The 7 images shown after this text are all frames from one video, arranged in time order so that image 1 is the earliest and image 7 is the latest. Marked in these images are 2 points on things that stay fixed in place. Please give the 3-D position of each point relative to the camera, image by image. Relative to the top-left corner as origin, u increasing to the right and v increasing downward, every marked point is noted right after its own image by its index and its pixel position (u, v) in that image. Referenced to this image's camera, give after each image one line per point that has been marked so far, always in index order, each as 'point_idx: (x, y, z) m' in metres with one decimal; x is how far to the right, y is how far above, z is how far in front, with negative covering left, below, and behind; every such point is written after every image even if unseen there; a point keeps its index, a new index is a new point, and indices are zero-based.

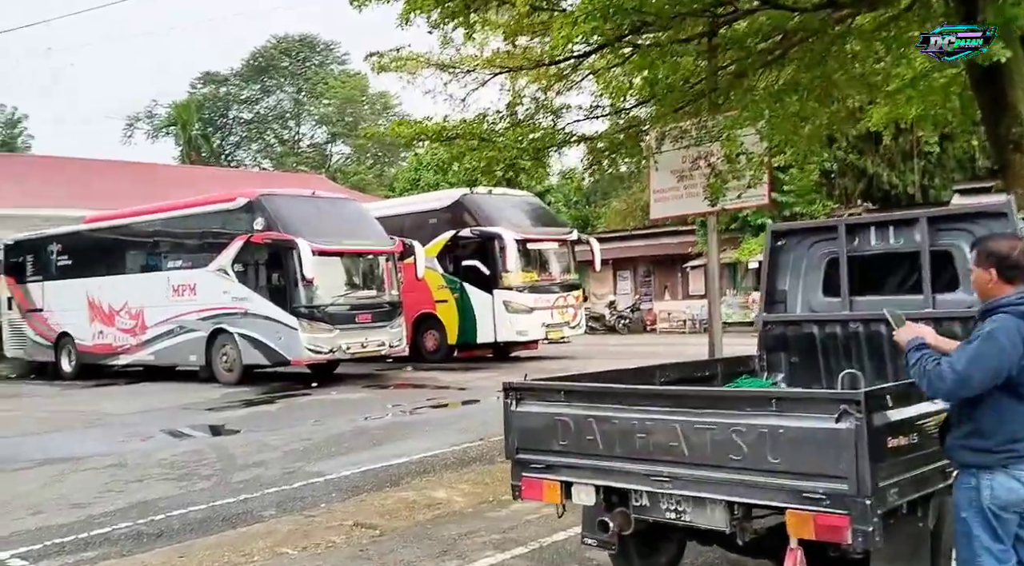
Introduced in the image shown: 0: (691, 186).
0: (+1.8, +1.0, +9.8) m
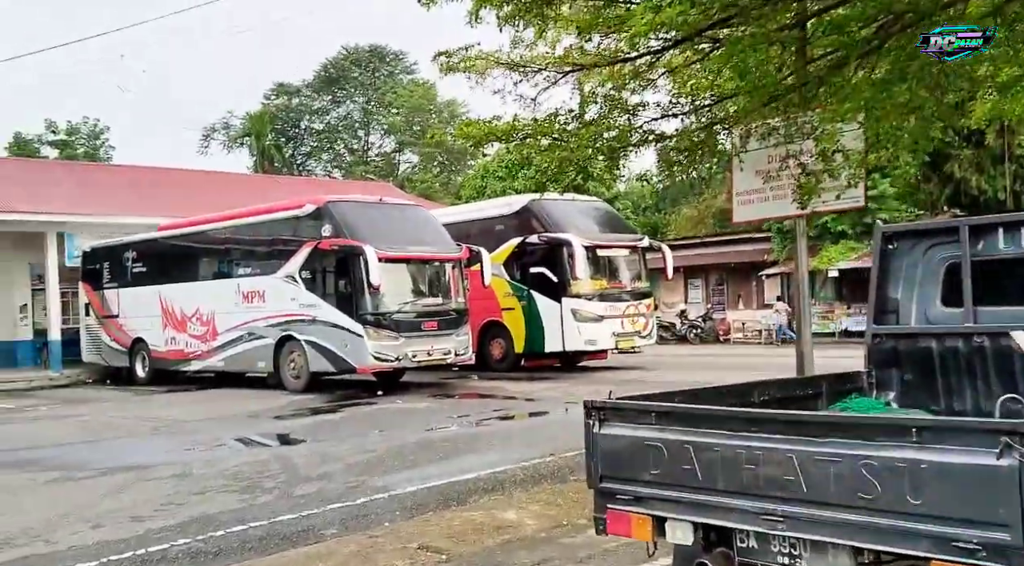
0: (+2.5, +0.9, +9.2) m
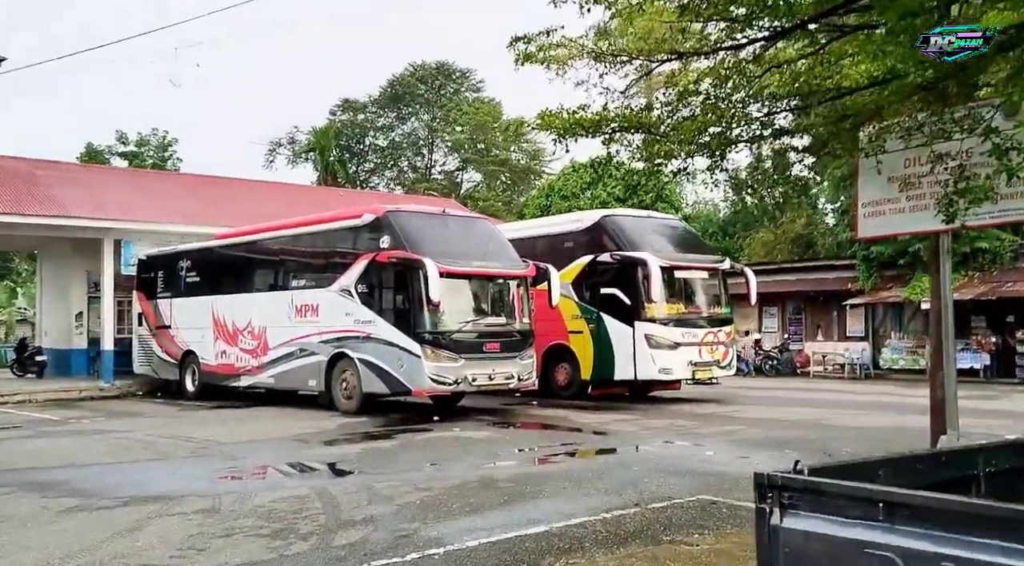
0: (+3.2, +0.6, +7.8) m
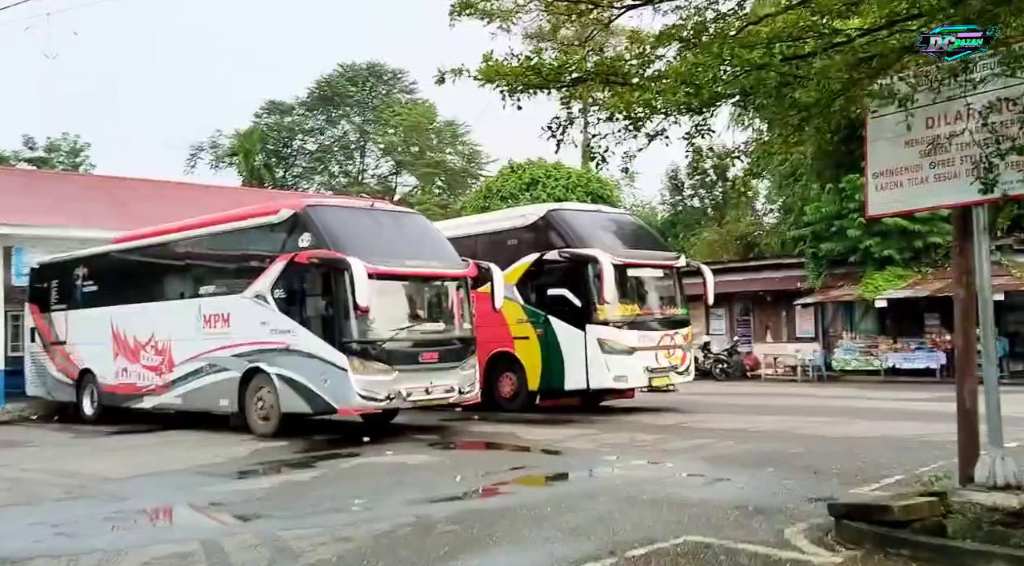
0: (+2.8, +0.7, +6.4) m
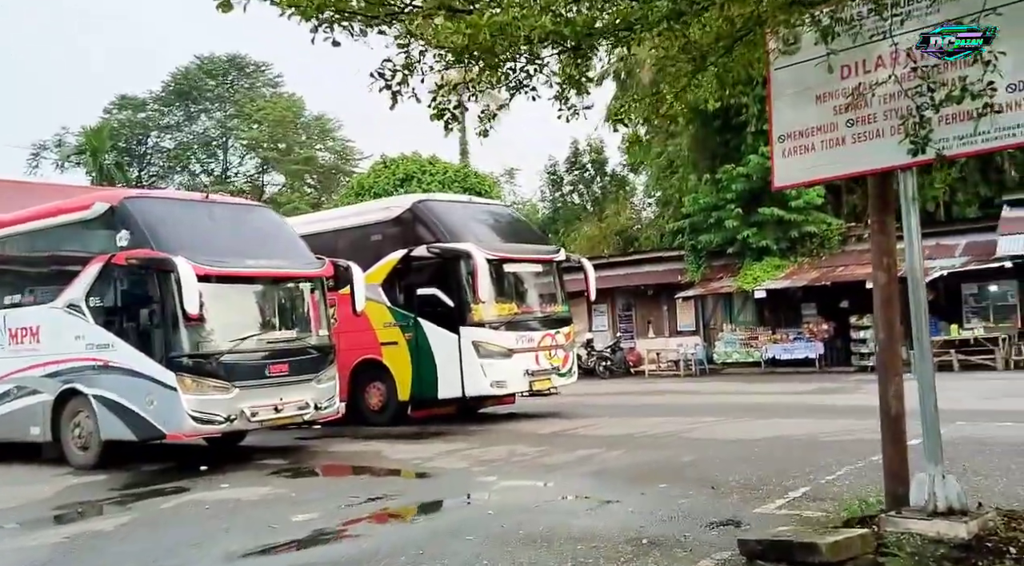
0: (+1.9, +0.8, +5.3) m
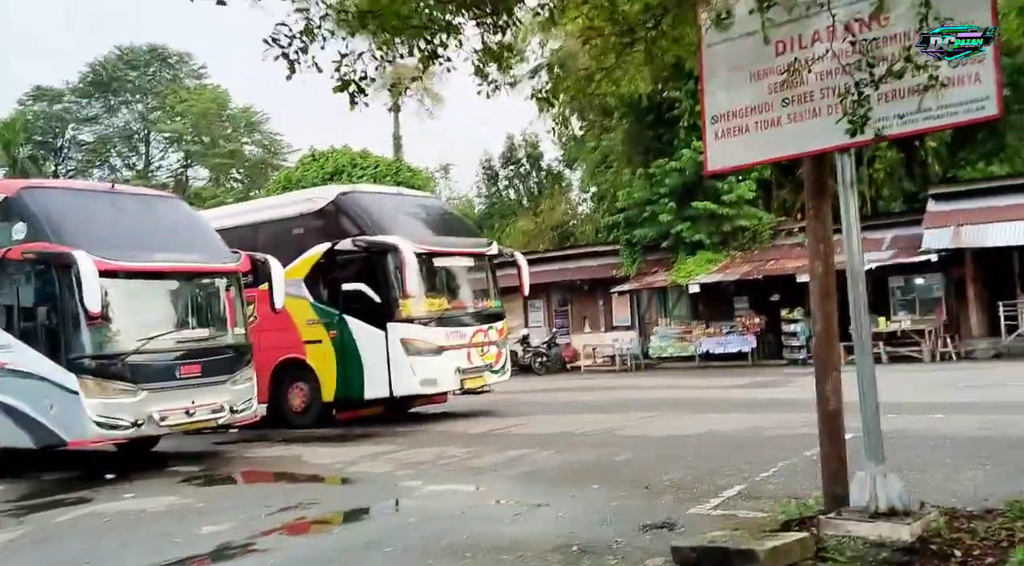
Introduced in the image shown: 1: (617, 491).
0: (+1.5, +0.9, +5.0) m
1: (+0.9, -1.7, +8.0) m
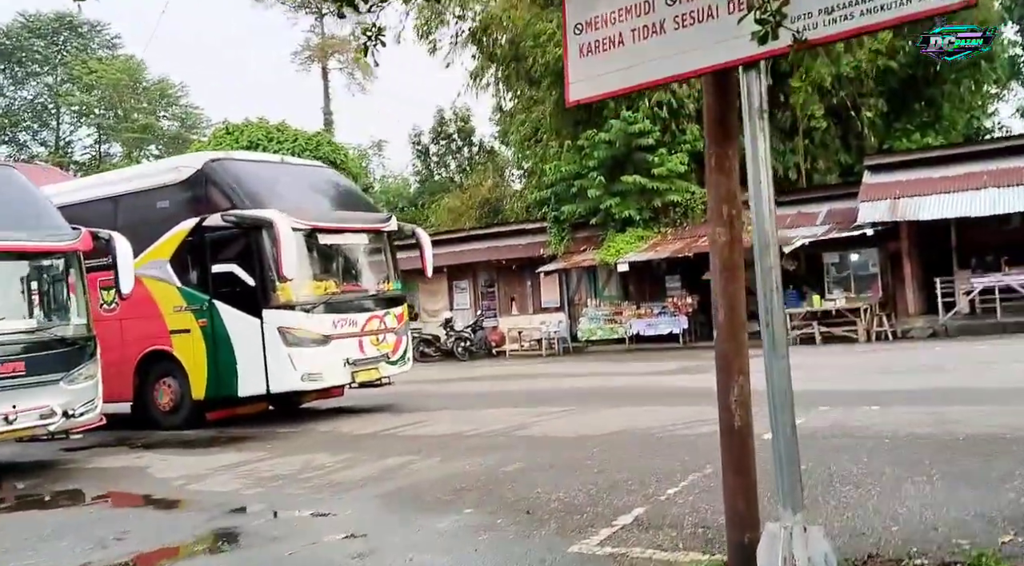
0: (+0.6, +1.0, +3.4) m
1: (-0.1, -1.5, +6.5) m
